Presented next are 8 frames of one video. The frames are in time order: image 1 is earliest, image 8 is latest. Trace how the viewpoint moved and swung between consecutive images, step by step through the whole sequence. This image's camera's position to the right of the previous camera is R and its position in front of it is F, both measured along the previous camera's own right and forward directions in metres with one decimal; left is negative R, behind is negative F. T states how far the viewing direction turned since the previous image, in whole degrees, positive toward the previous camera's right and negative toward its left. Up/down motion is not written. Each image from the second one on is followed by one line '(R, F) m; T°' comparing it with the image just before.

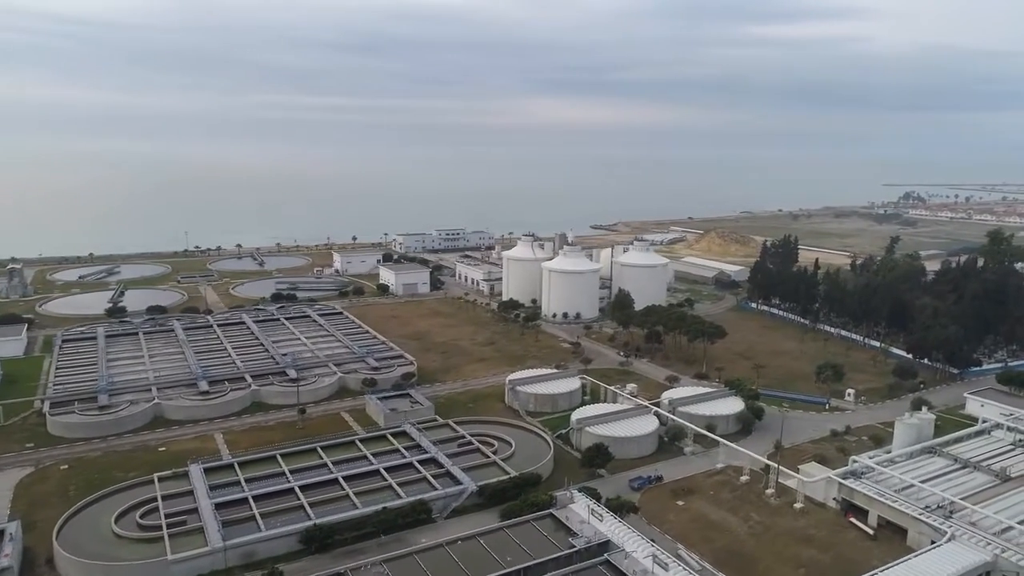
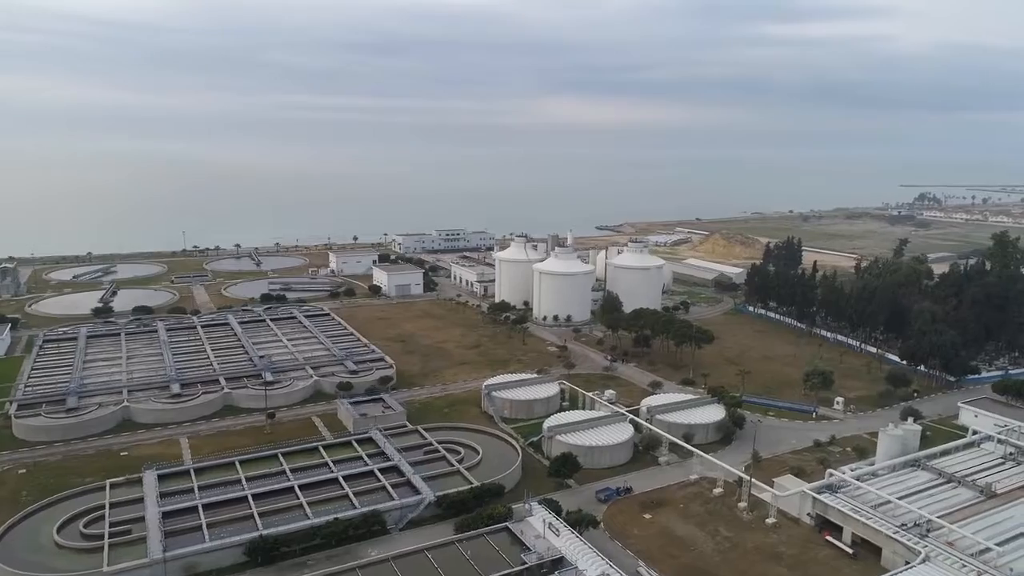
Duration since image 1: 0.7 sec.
(+1.6, +0.8) m; -1°
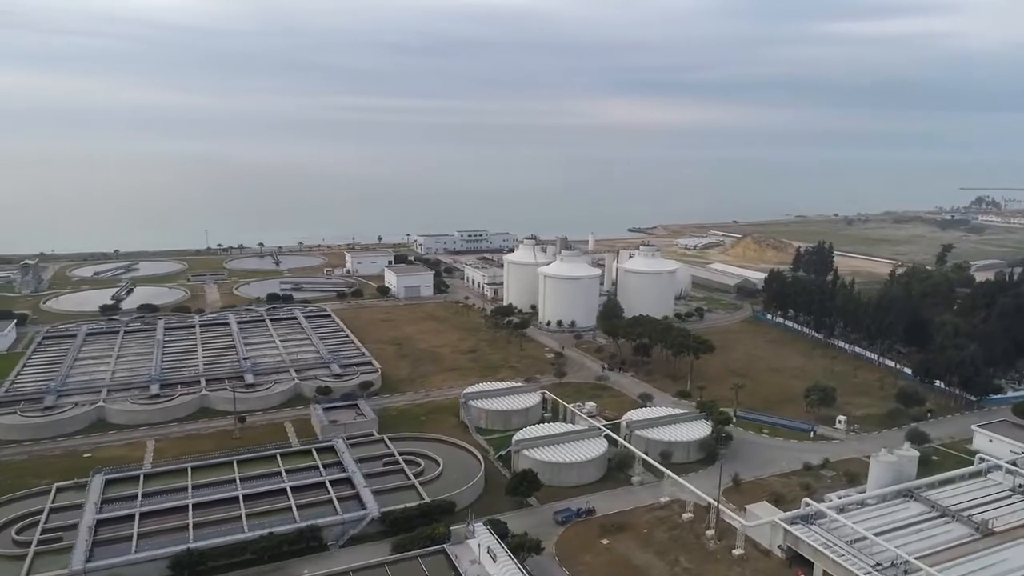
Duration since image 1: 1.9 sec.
(+2.6, +1.3) m; -4°
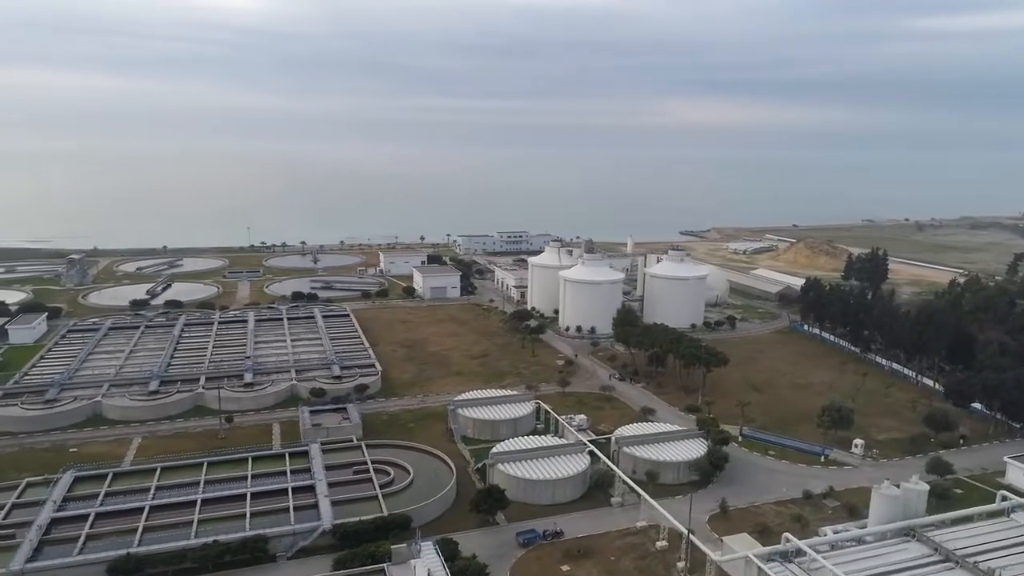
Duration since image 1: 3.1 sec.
(+2.7, +1.3) m; -5°
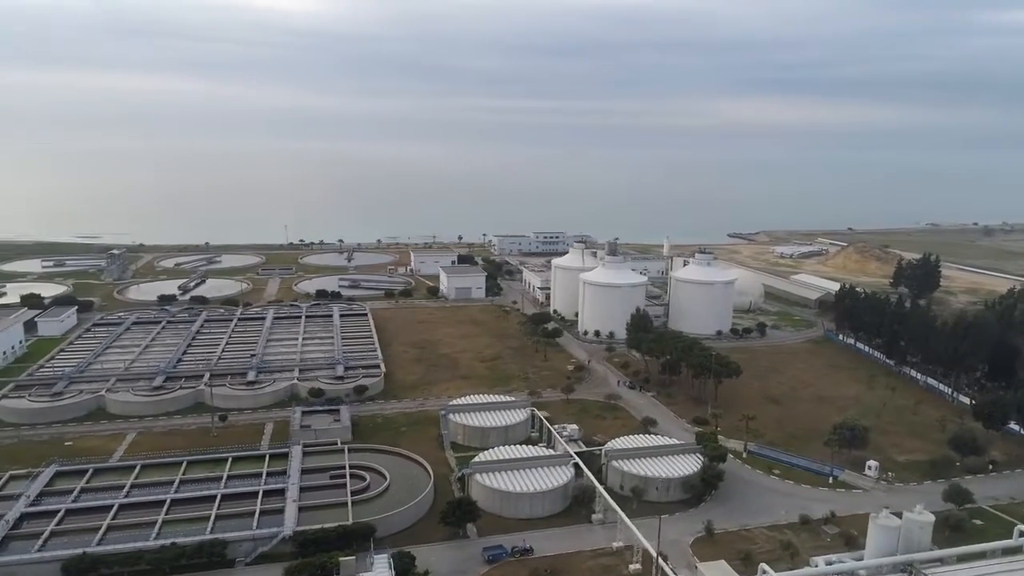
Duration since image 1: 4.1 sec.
(+2.2, +1.0) m; -5°
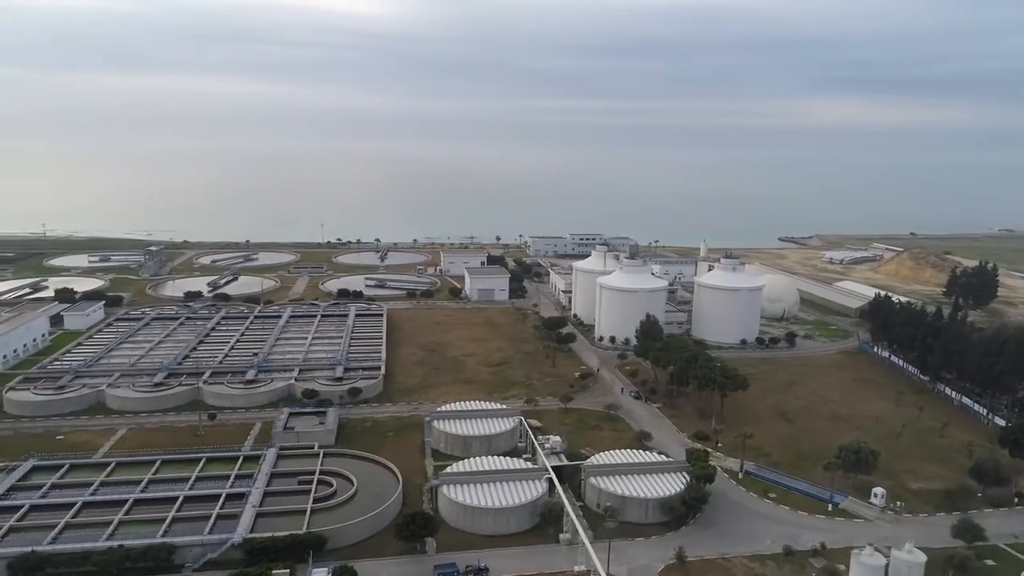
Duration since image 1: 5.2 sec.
(+2.5, +1.1) m; -5°
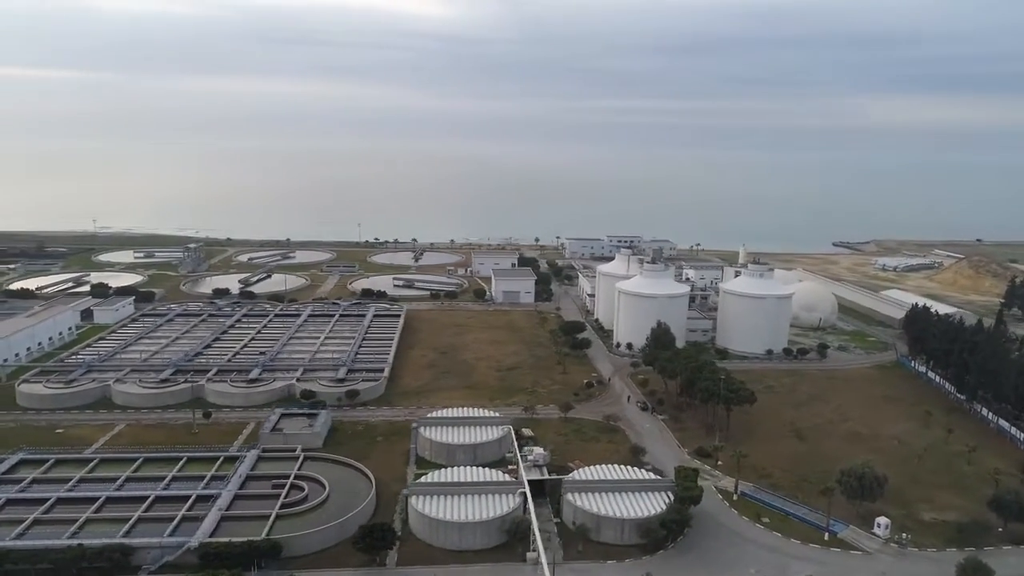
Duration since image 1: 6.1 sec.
(+2.3, +0.9) m; -5°
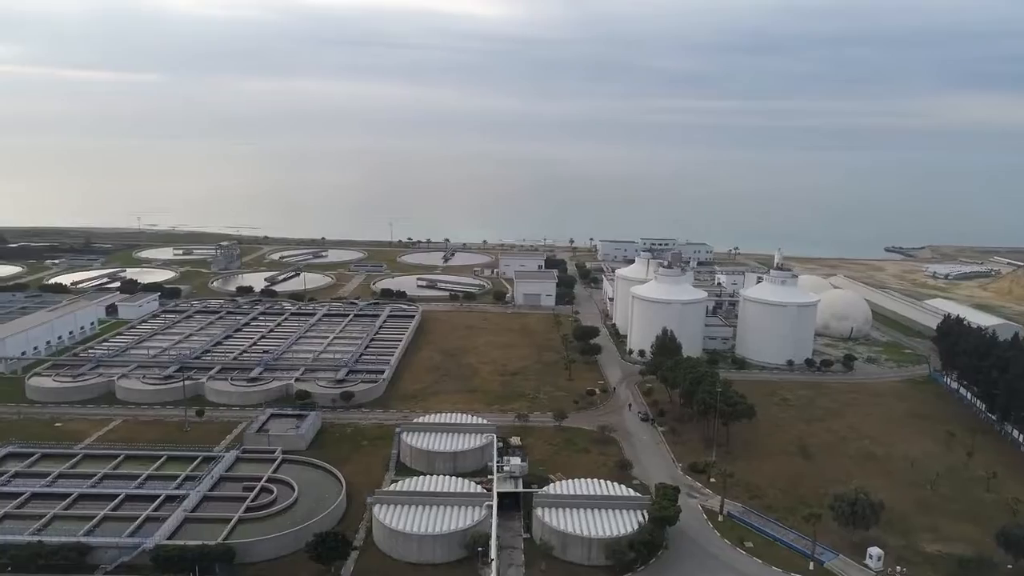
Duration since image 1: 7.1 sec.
(+2.2, +0.8) m; -4°
